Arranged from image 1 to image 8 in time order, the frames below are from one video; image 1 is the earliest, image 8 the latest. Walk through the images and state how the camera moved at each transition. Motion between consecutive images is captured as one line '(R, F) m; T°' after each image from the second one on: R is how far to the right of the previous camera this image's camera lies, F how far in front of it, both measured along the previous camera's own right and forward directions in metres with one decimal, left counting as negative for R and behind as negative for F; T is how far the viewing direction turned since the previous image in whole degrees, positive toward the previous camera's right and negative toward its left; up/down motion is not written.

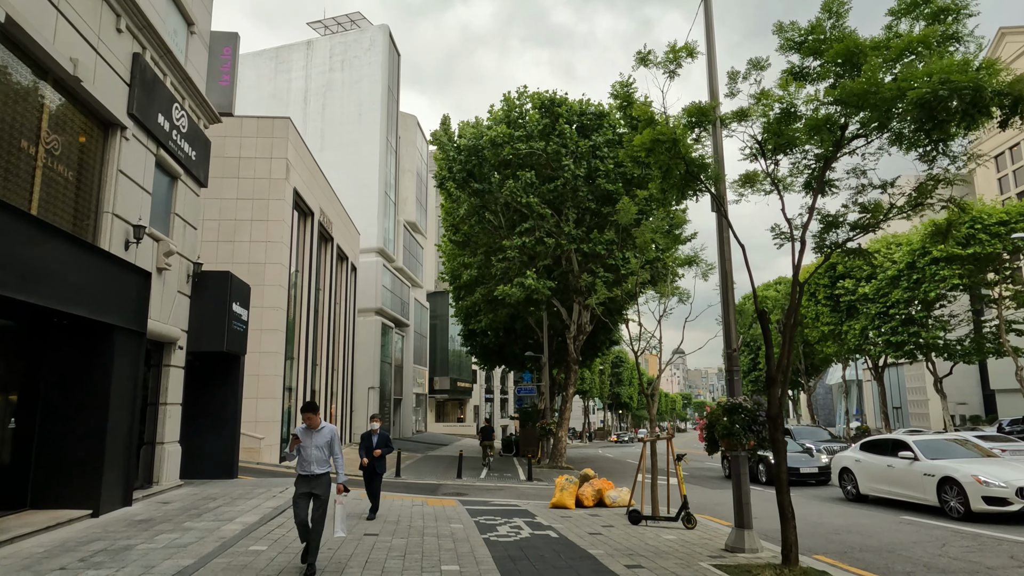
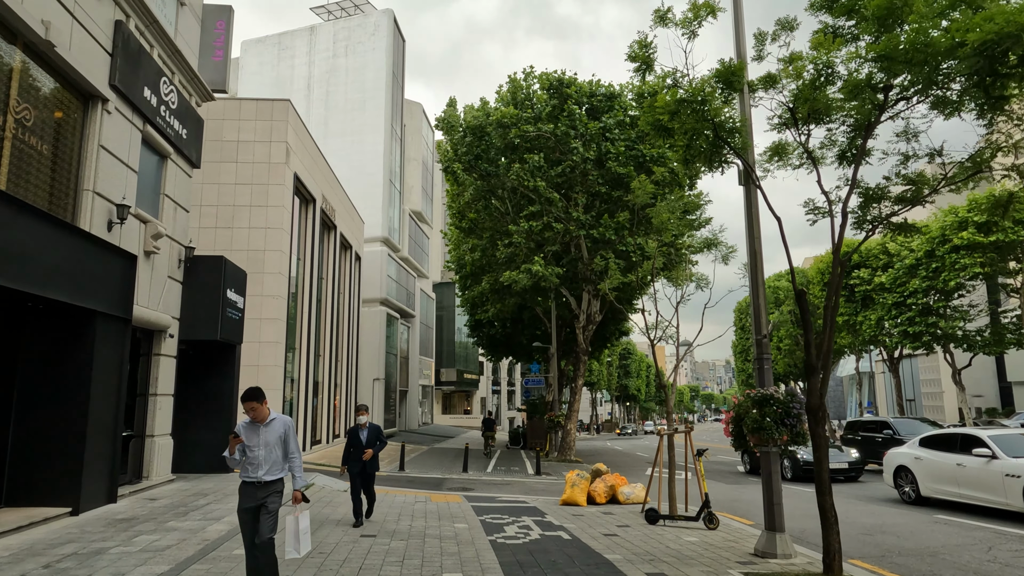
(0.0, +0.7) m; -1°
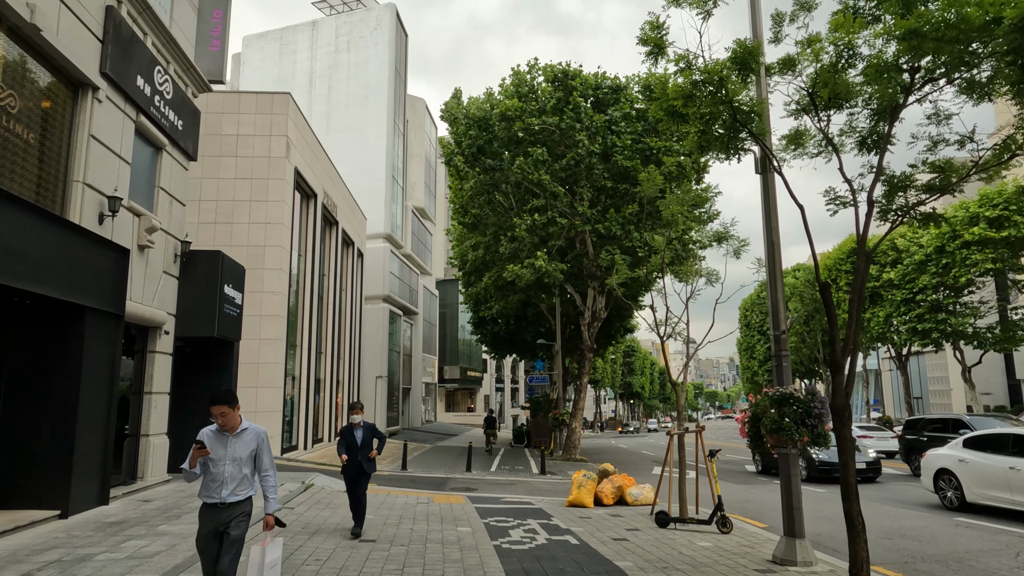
(0.0, +0.4) m; 0°
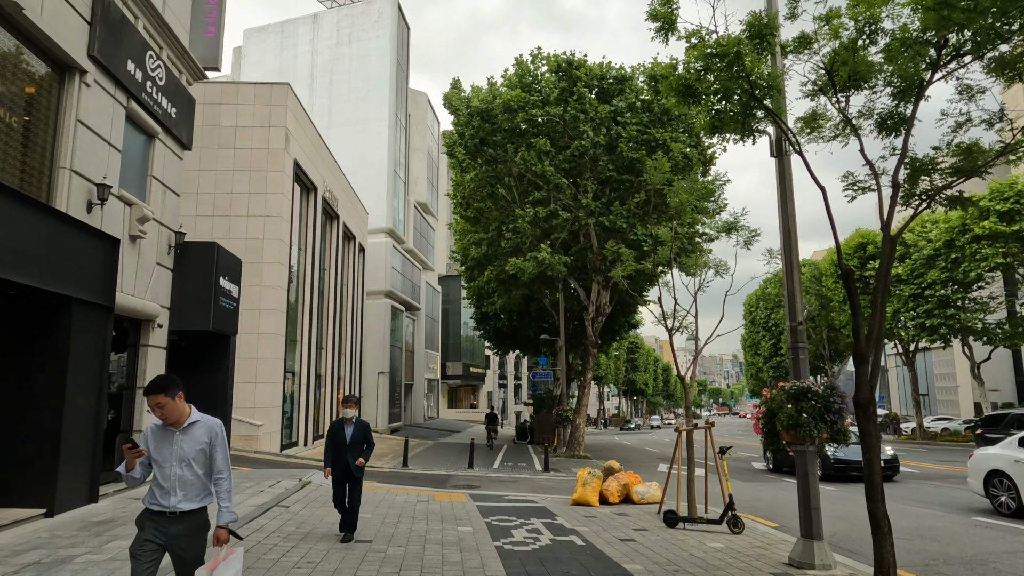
(0.0, +0.4) m; 0°
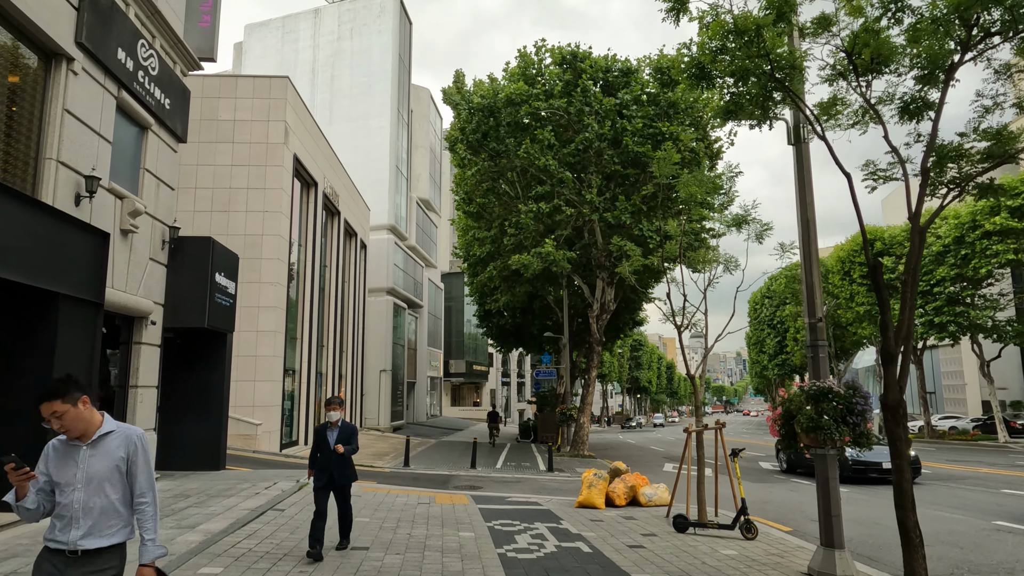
(0.0, +0.4) m; 0°
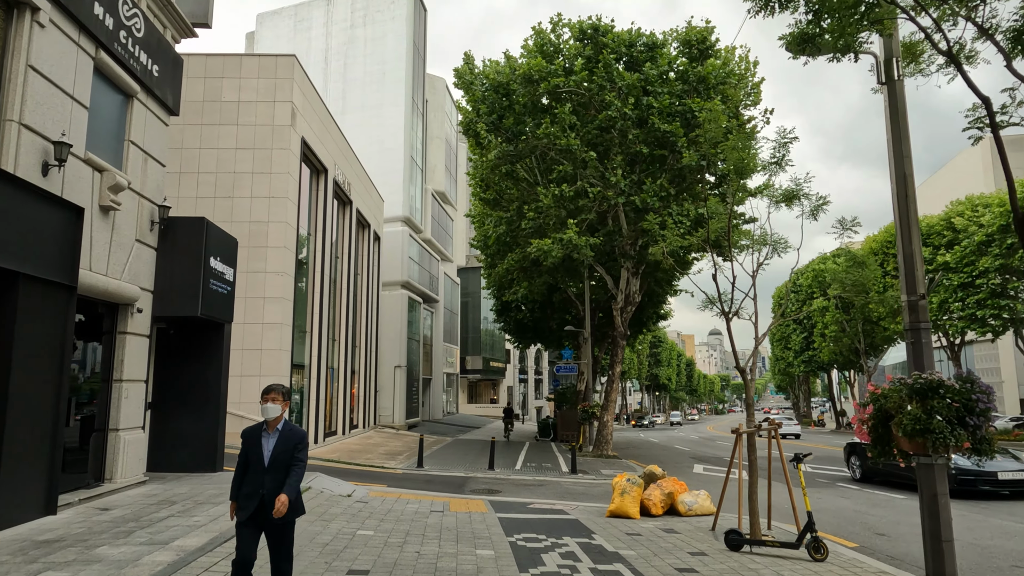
(-0.1, +1.2) m; -1°
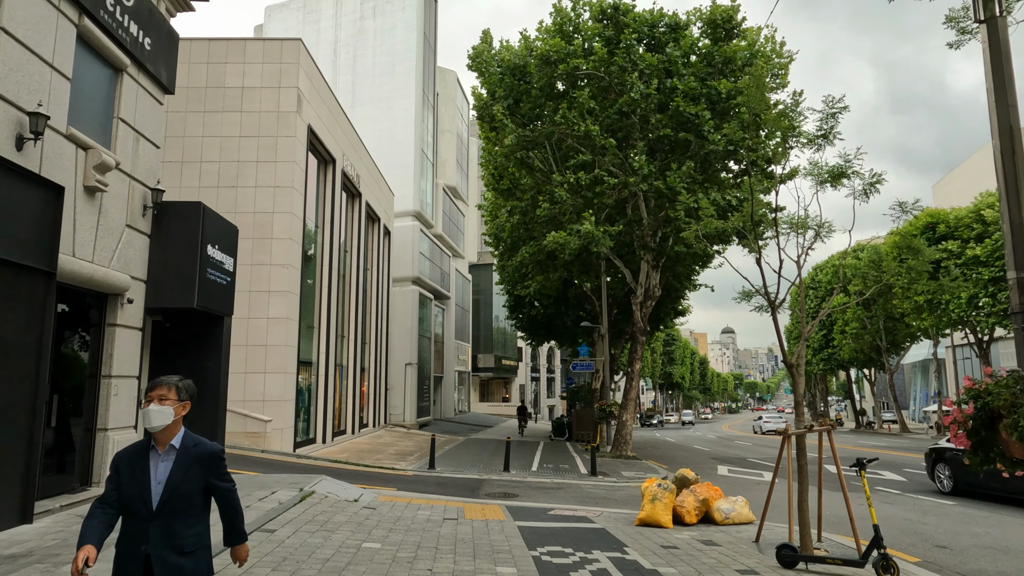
(-0.1, +0.9) m; -1°
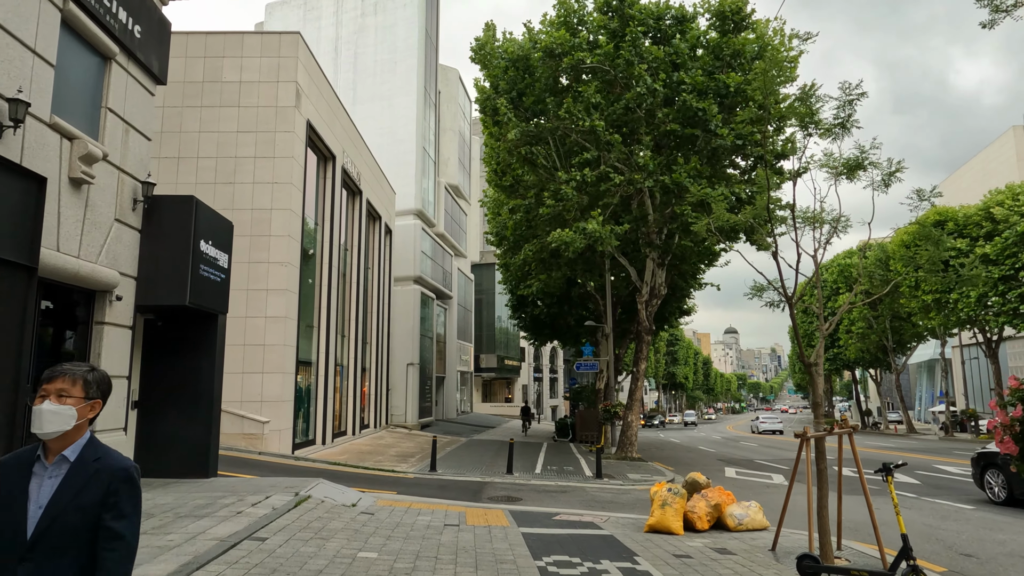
(0.0, +0.4) m; 0°
